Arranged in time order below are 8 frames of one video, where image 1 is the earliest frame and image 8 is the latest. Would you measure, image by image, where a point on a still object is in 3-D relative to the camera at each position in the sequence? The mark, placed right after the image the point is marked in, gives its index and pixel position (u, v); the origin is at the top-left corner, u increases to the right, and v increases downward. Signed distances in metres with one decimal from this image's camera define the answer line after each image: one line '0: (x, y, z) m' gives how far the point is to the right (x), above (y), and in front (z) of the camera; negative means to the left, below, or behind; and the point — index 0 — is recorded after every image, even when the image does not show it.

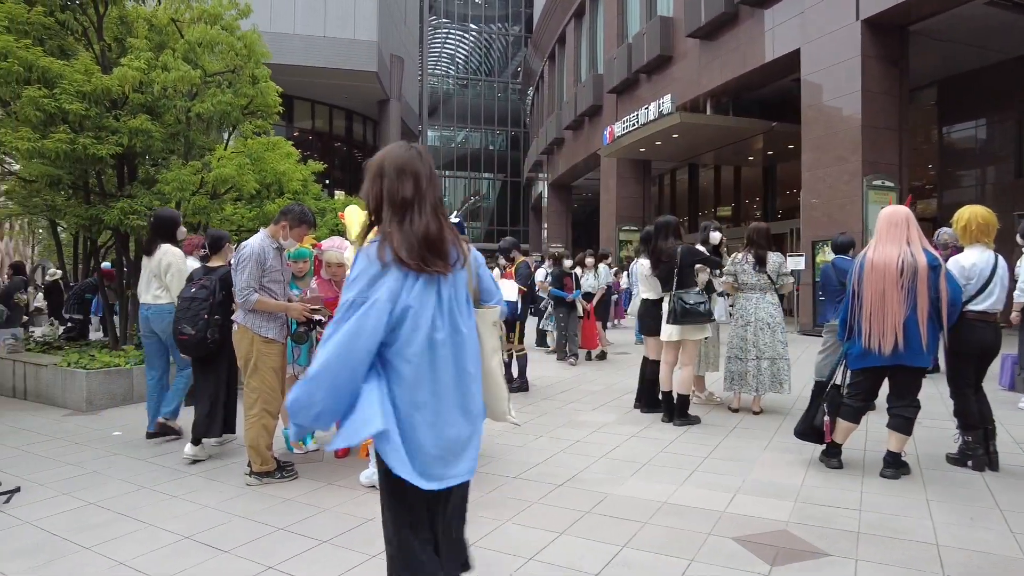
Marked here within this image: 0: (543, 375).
0: (+0.4, -1.2, +9.2) m
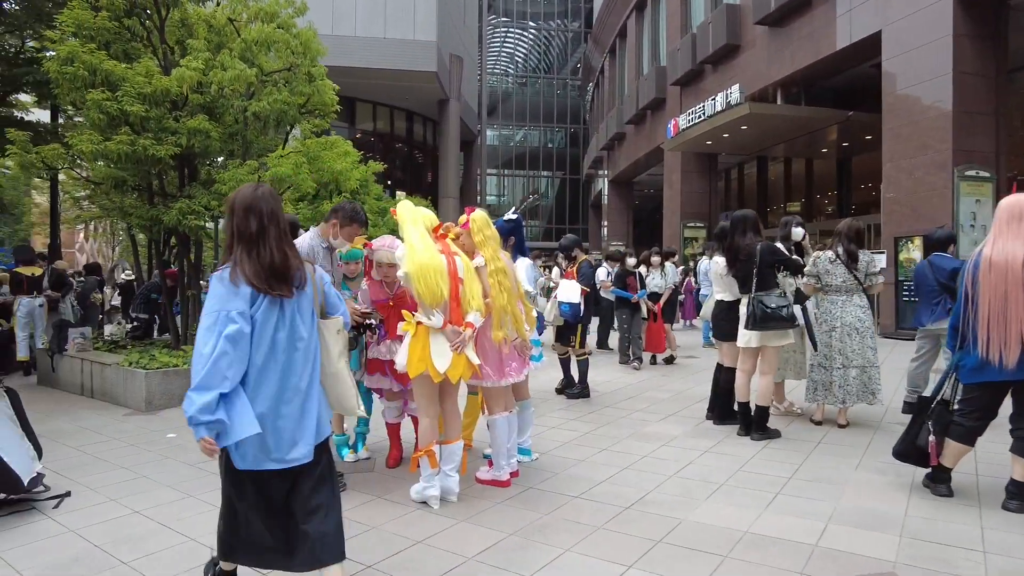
0: (+1.2, -1.2, +8.7) m
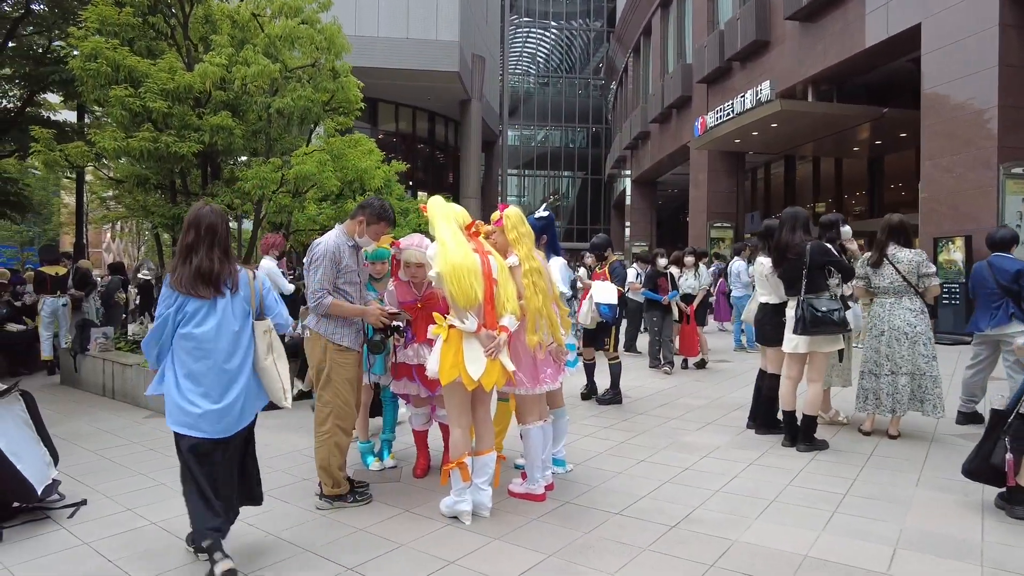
0: (+1.6, -1.2, +8.4) m
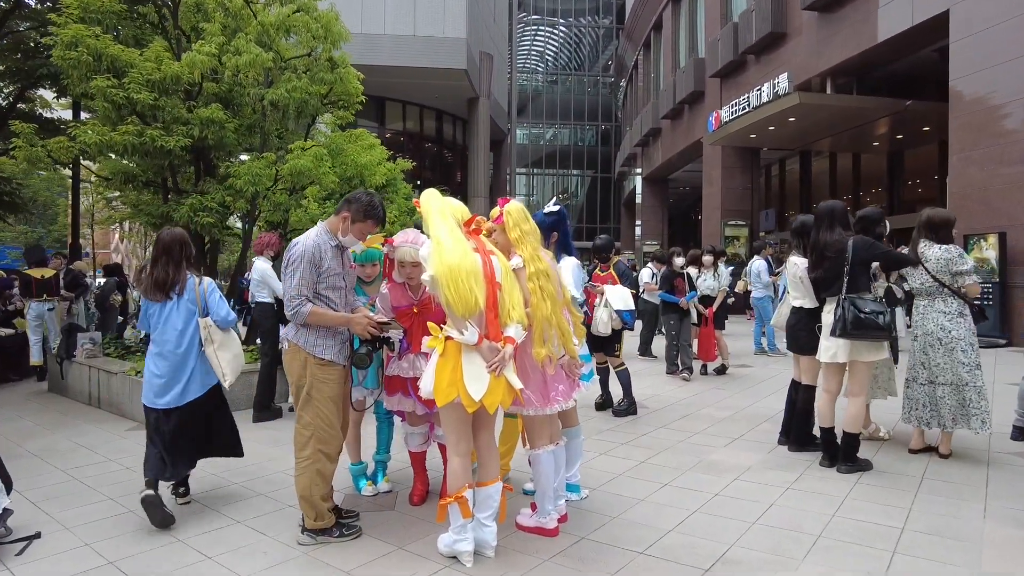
0: (+1.7, -1.3, +7.9) m
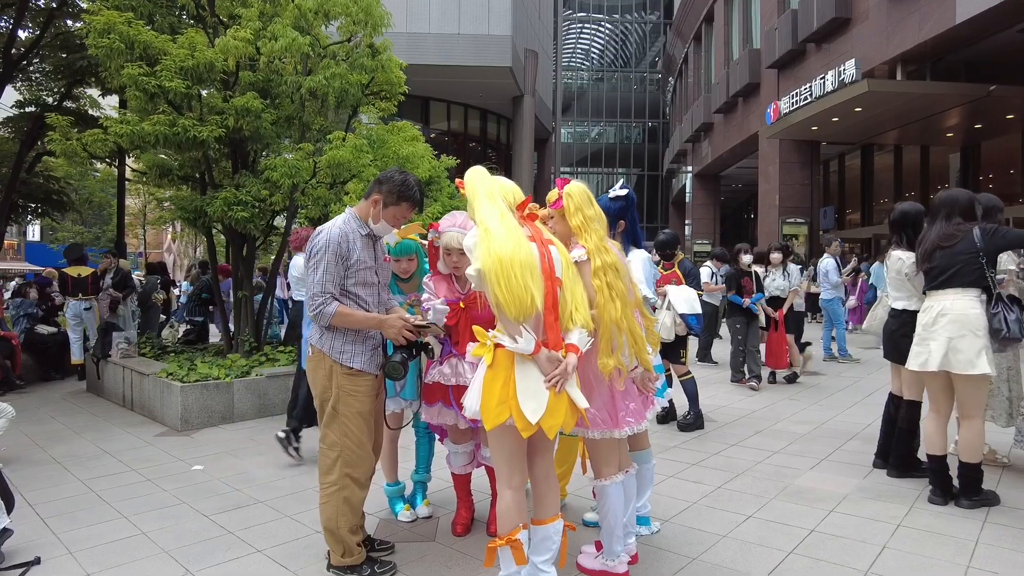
0: (+2.3, -1.3, +7.1) m
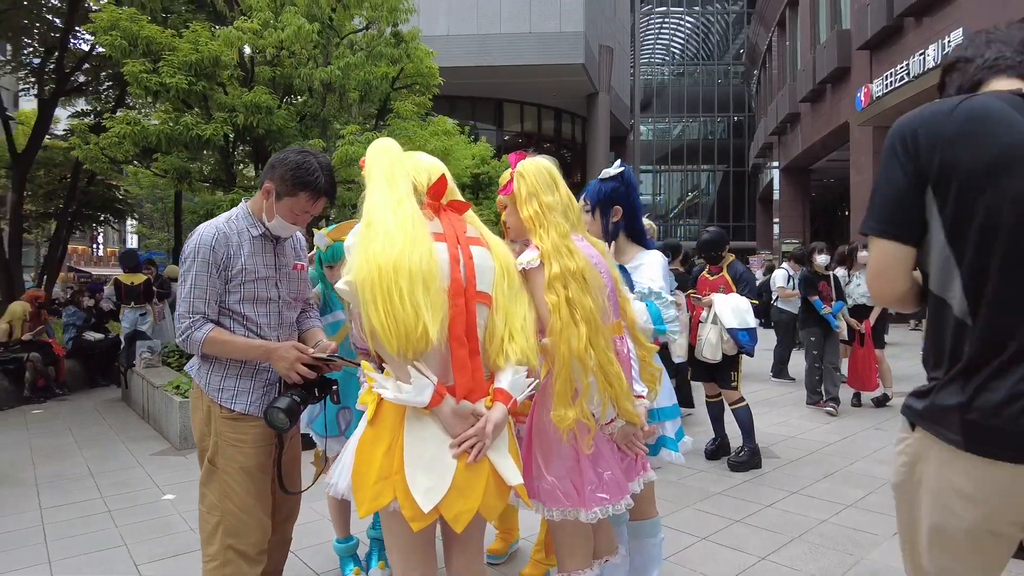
0: (+2.5, -1.3, +6.0) m
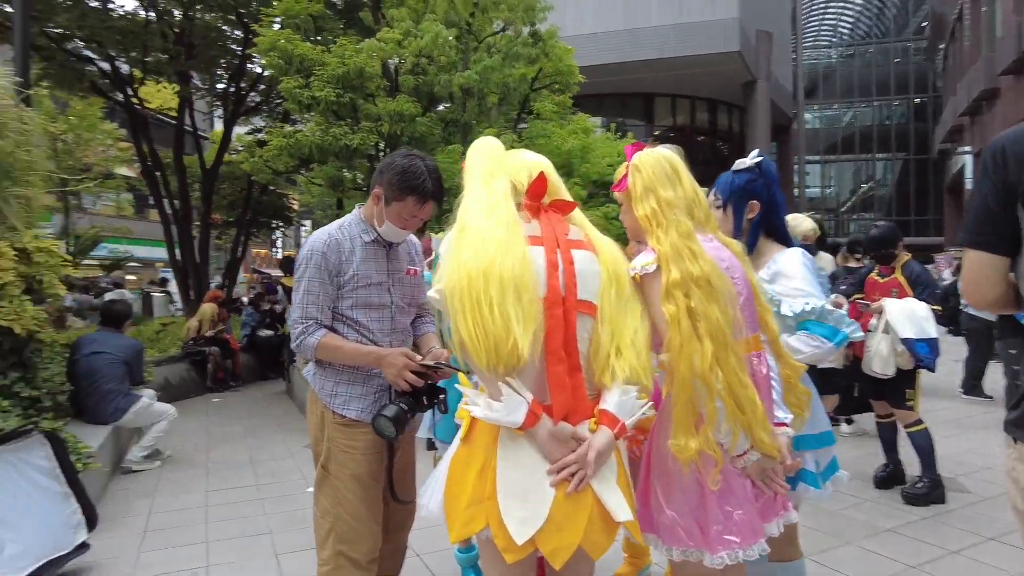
0: (+3.6, -1.4, +5.1) m
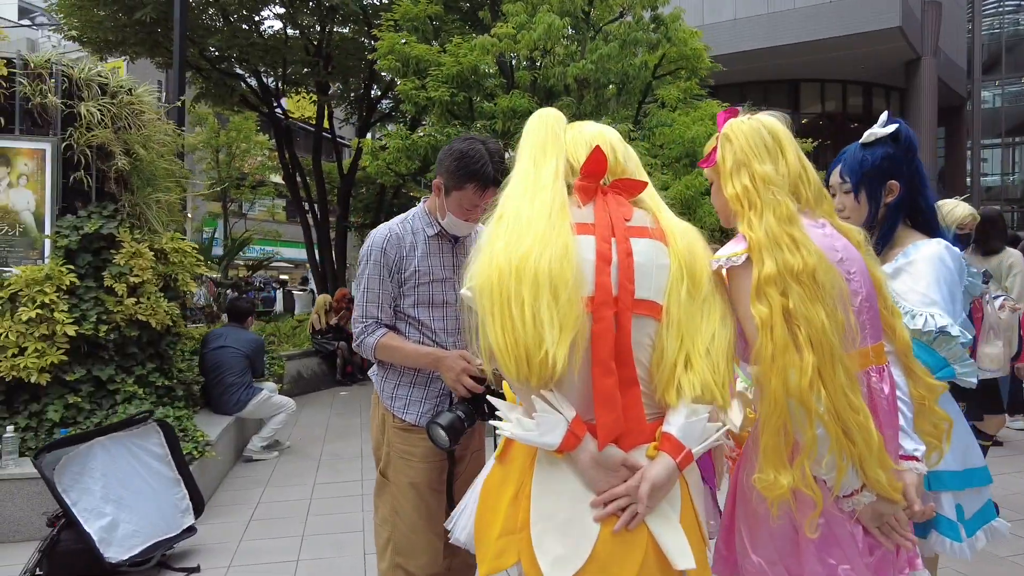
0: (+4.4, -1.4, +4.1) m
